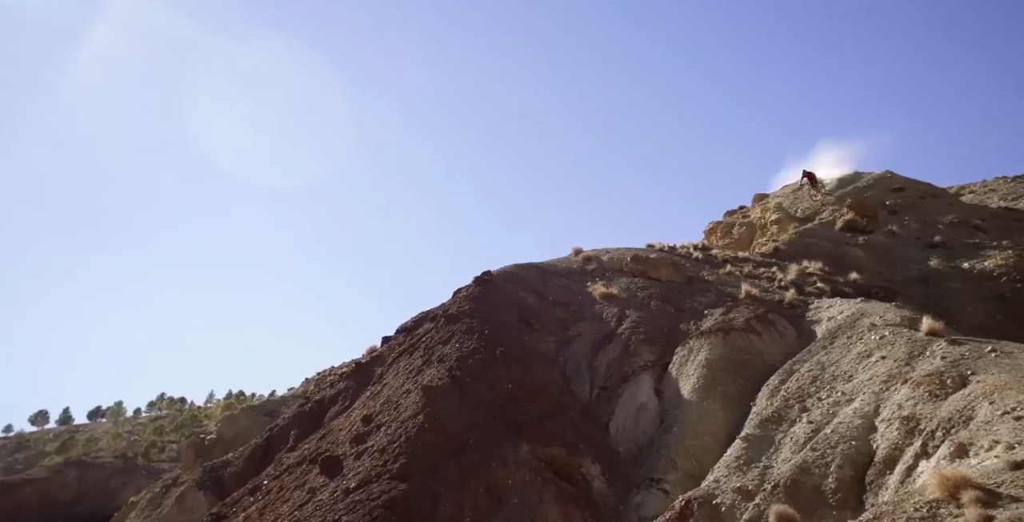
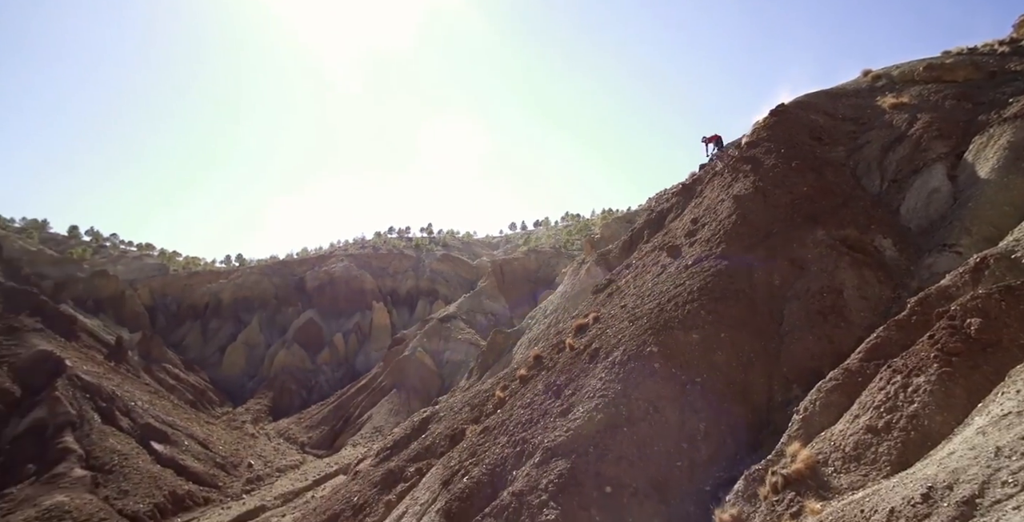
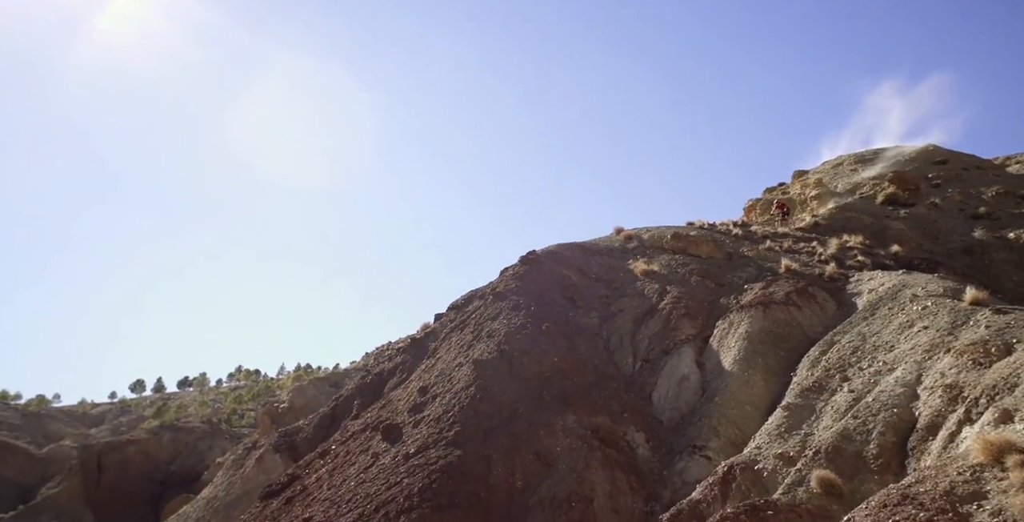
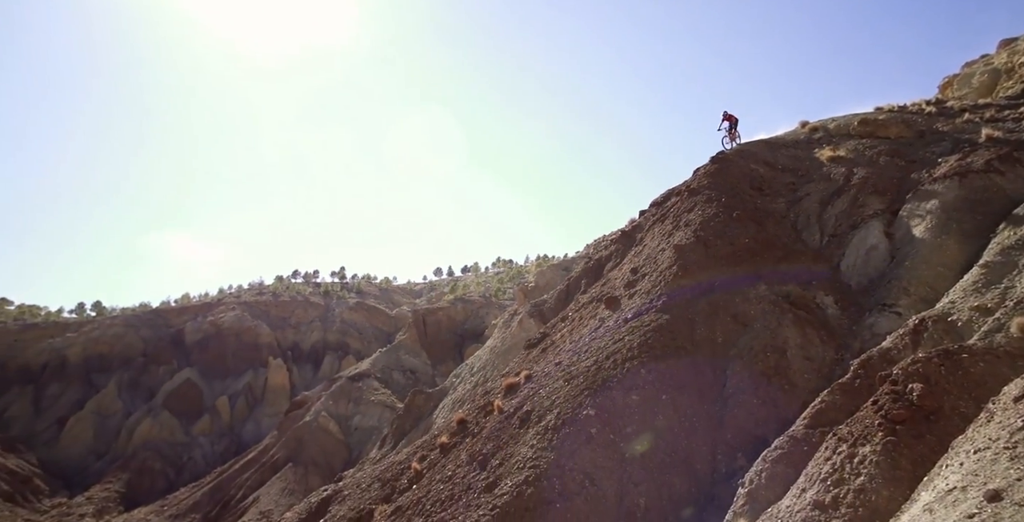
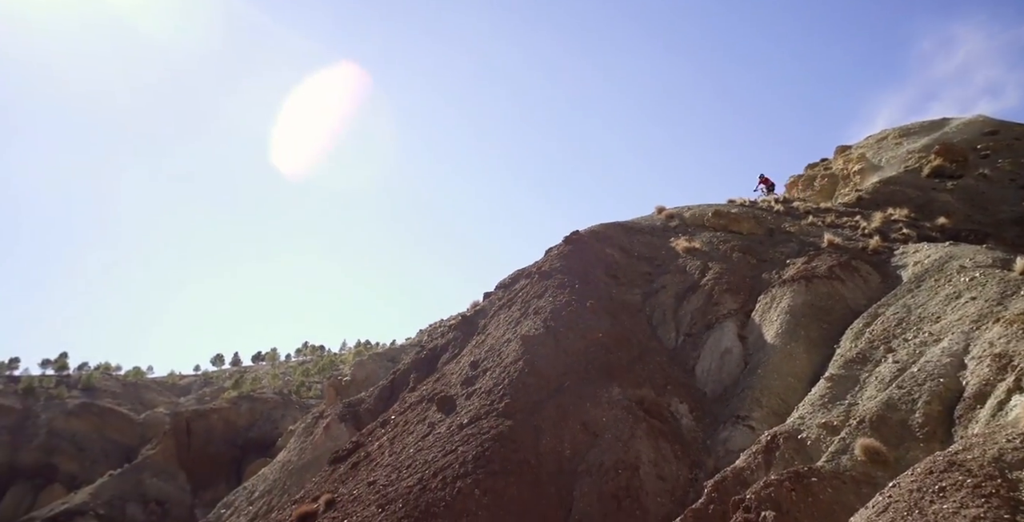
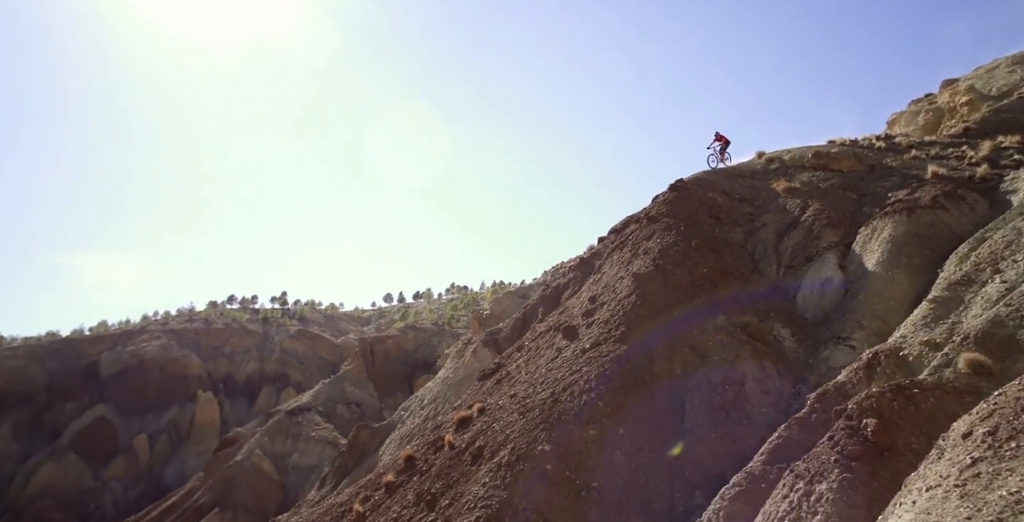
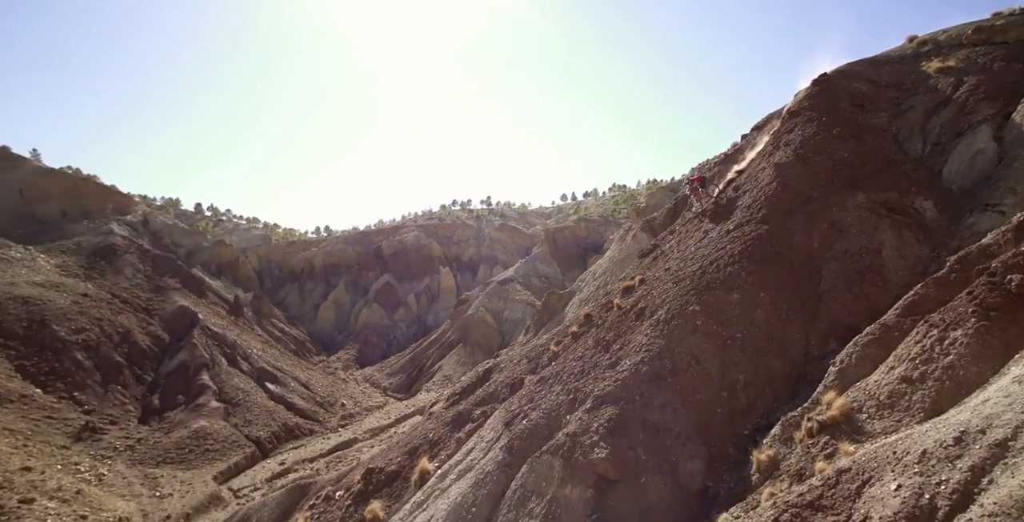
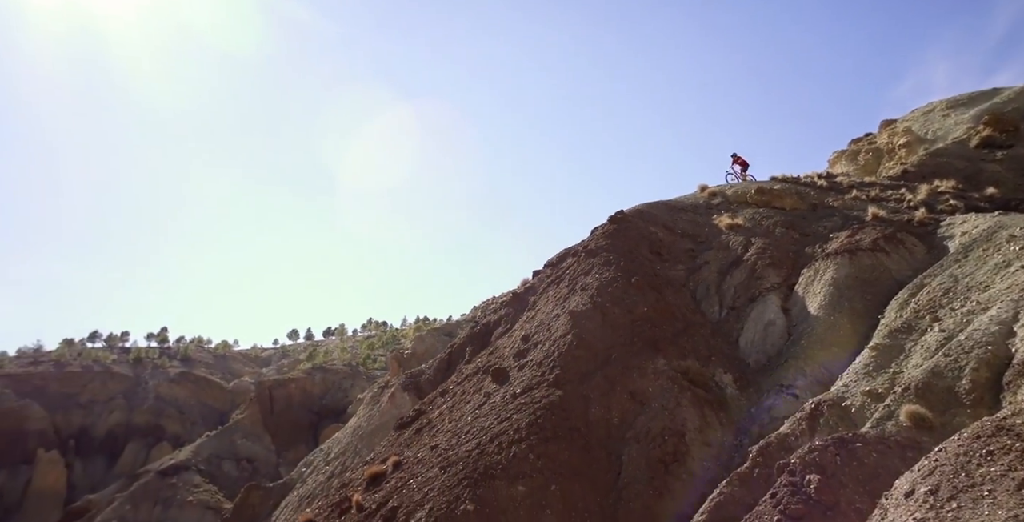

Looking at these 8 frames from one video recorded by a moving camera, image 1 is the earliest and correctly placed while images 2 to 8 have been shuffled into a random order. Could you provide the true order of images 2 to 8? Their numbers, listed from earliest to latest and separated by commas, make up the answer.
3, 5, 8, 6, 4, 2, 7
